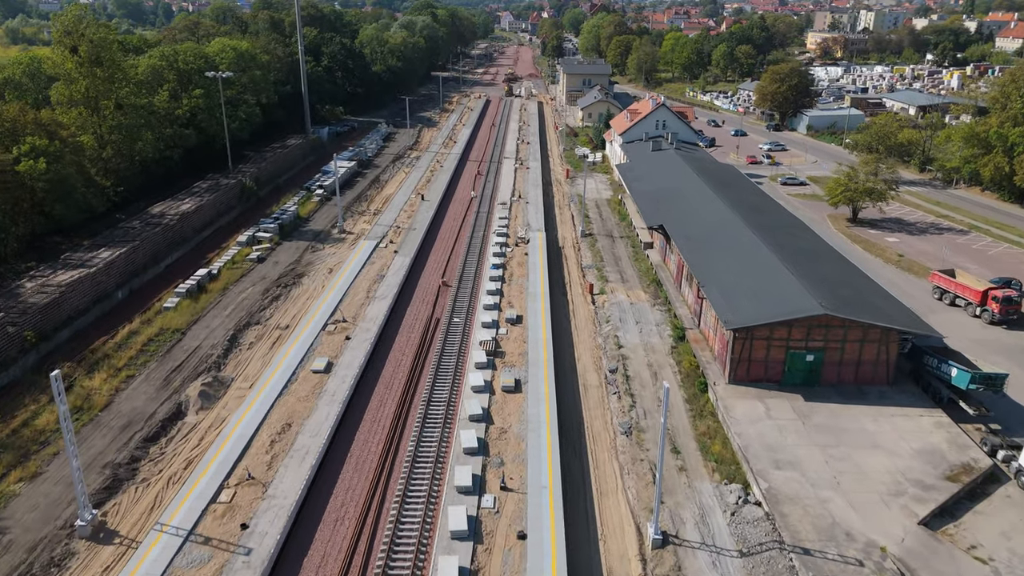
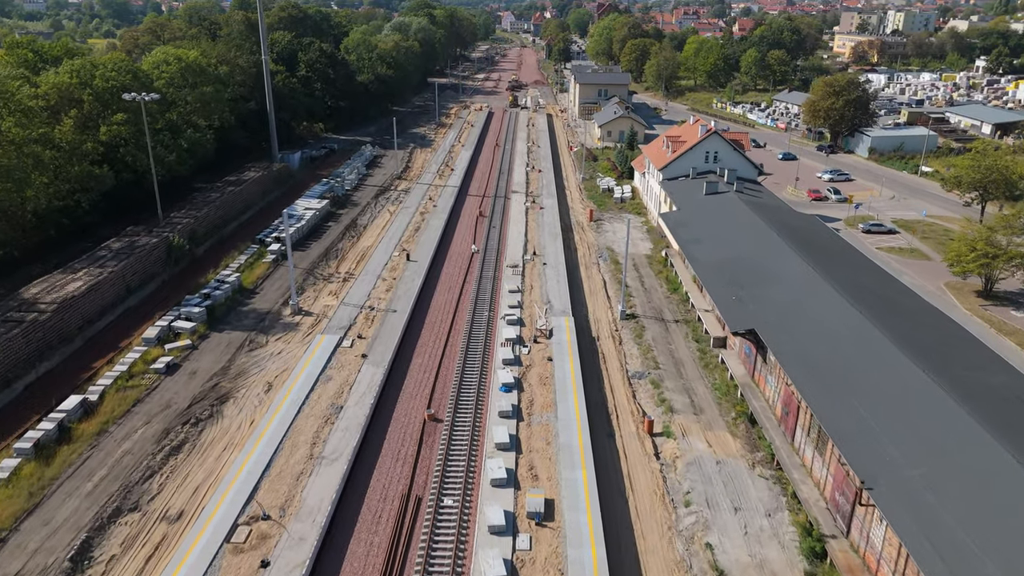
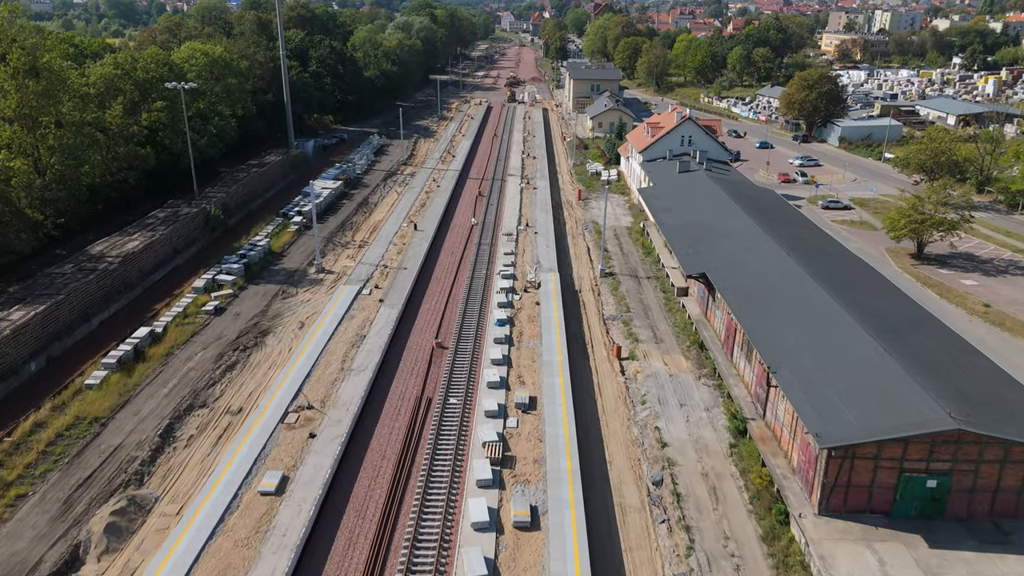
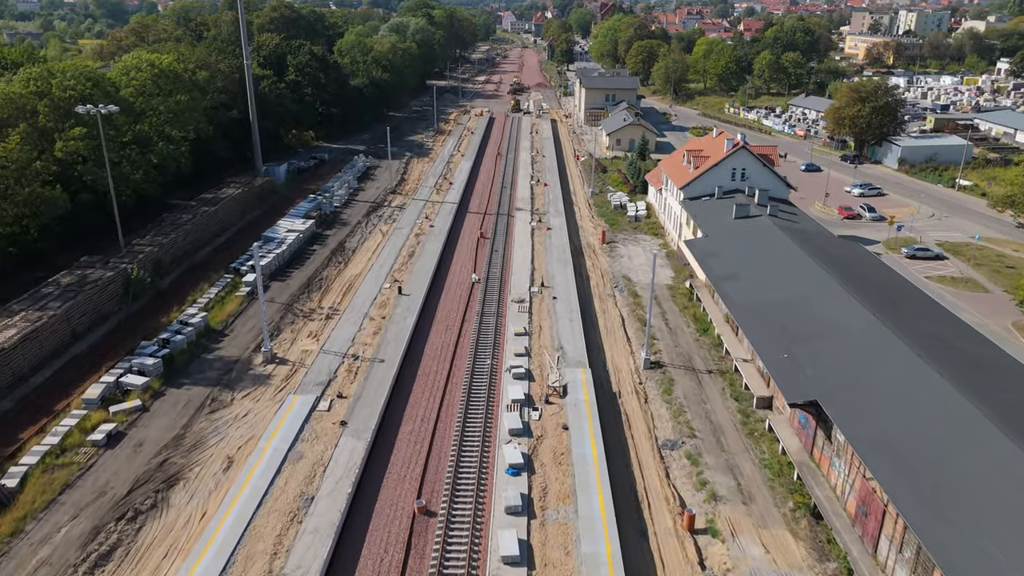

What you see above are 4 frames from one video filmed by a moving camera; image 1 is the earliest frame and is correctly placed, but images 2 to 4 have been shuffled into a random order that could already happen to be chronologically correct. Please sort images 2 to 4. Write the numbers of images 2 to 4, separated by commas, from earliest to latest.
3, 2, 4
